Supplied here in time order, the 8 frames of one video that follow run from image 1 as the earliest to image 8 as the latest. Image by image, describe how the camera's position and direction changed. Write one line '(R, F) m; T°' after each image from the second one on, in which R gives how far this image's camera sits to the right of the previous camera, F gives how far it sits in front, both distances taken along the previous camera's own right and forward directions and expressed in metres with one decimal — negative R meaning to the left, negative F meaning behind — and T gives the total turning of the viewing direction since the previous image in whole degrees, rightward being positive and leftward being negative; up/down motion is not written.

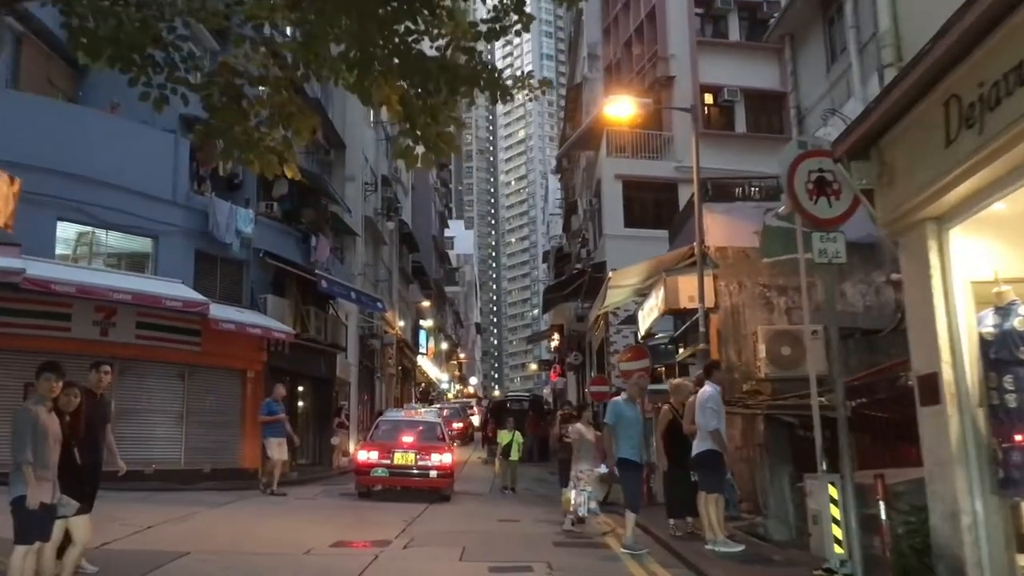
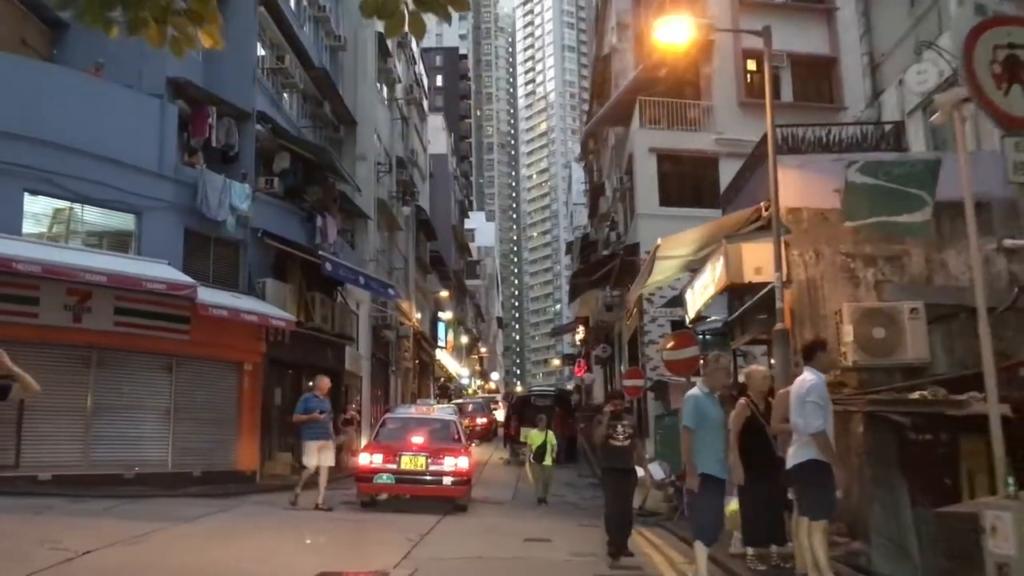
(-0.1, +2.2) m; -1°
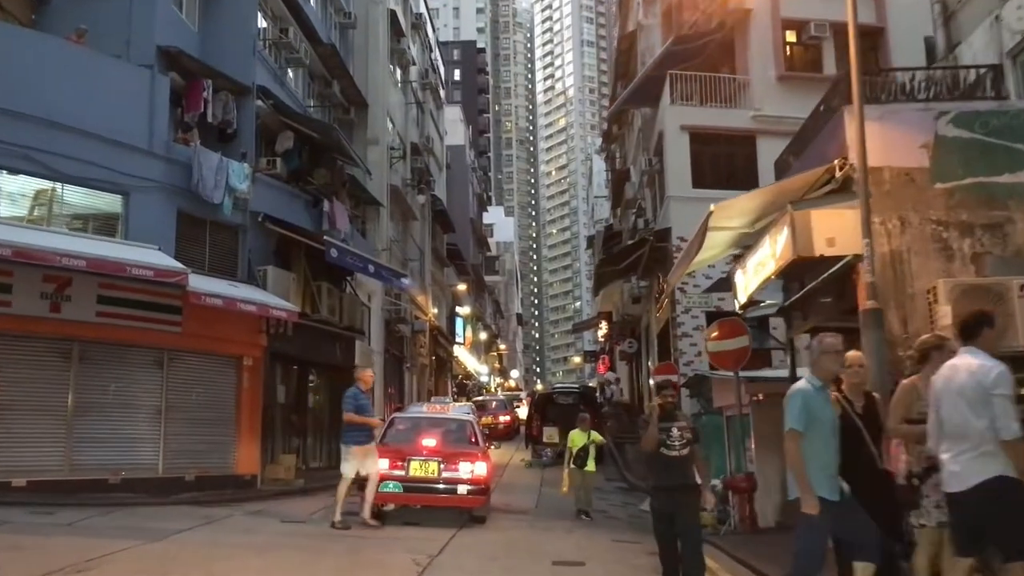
(-0.1, +1.6) m; -1°
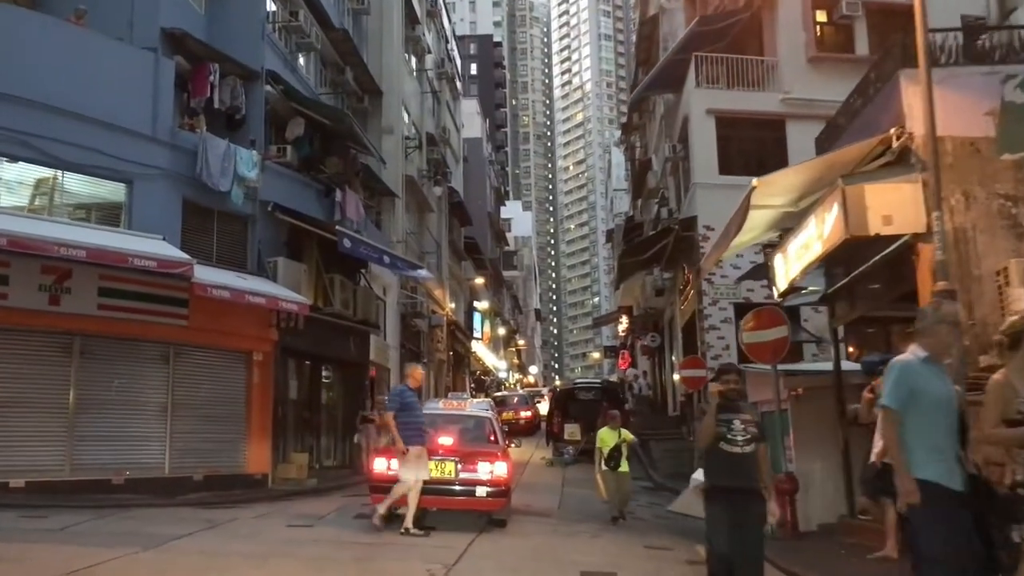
(0.0, +0.8) m; -1°
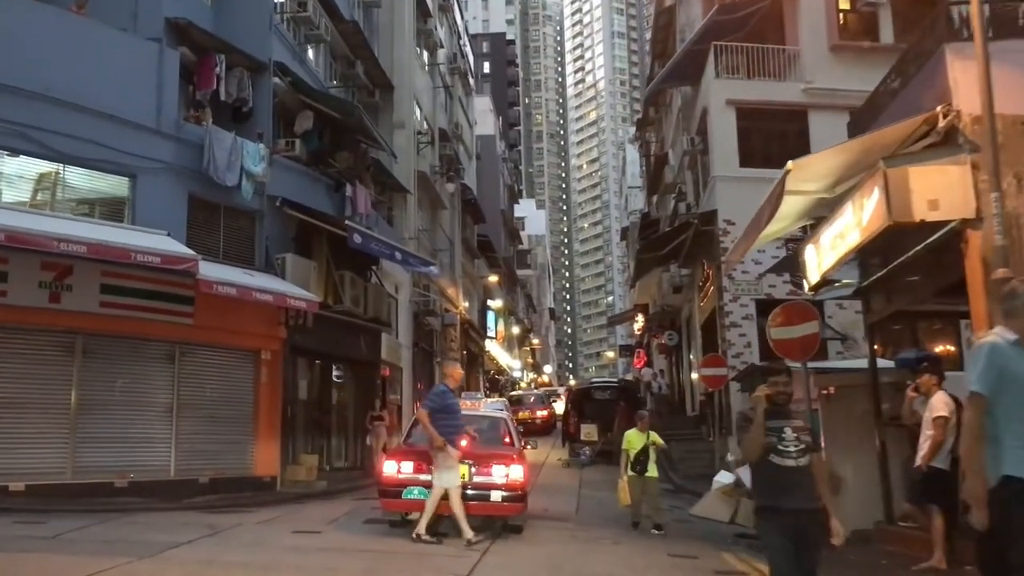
(0.0, +0.5) m; -1°
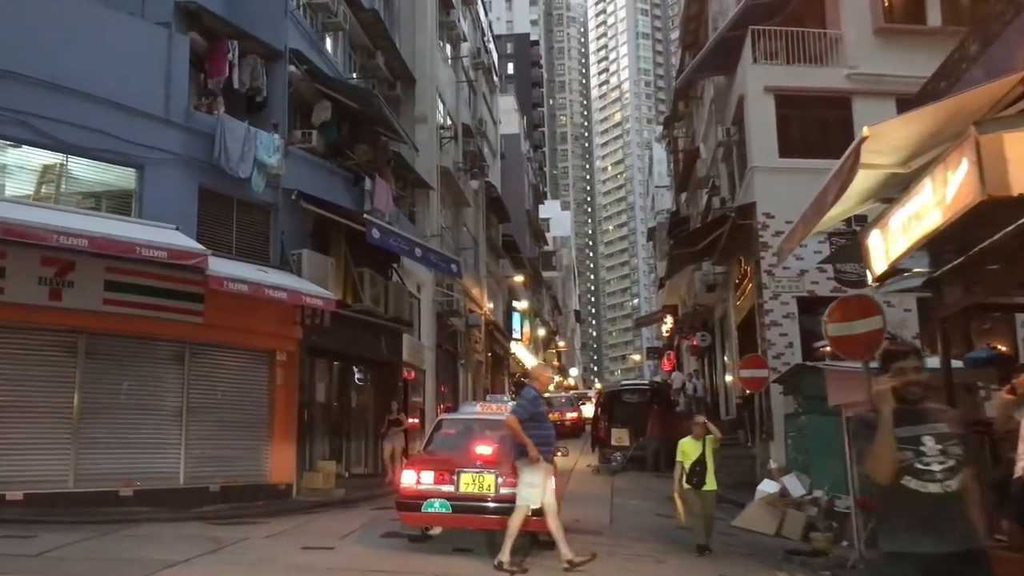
(-0.1, +0.9) m; -2°
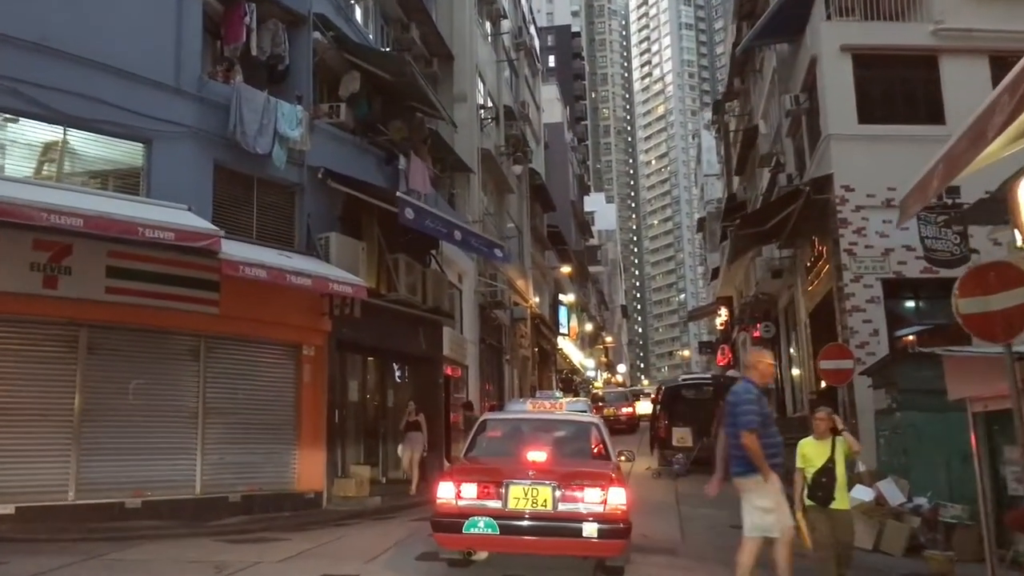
(-0.1, +1.6) m; -3°
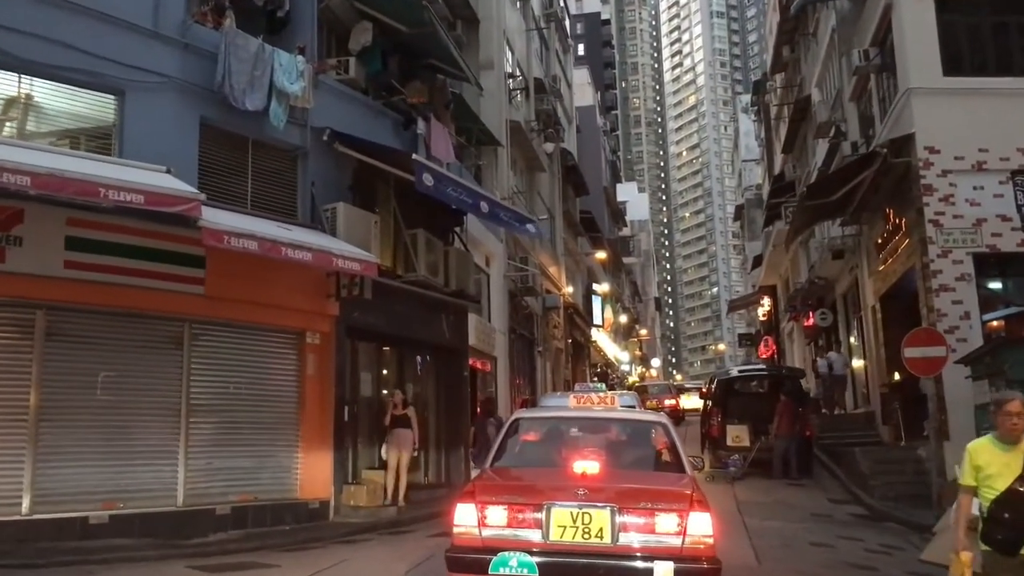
(-0.1, +1.9) m; -2°
